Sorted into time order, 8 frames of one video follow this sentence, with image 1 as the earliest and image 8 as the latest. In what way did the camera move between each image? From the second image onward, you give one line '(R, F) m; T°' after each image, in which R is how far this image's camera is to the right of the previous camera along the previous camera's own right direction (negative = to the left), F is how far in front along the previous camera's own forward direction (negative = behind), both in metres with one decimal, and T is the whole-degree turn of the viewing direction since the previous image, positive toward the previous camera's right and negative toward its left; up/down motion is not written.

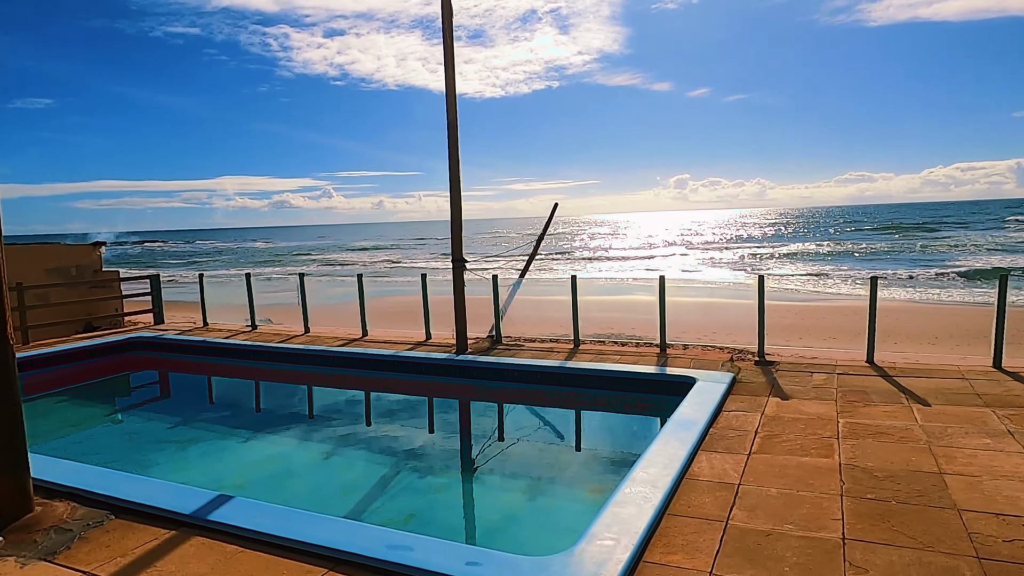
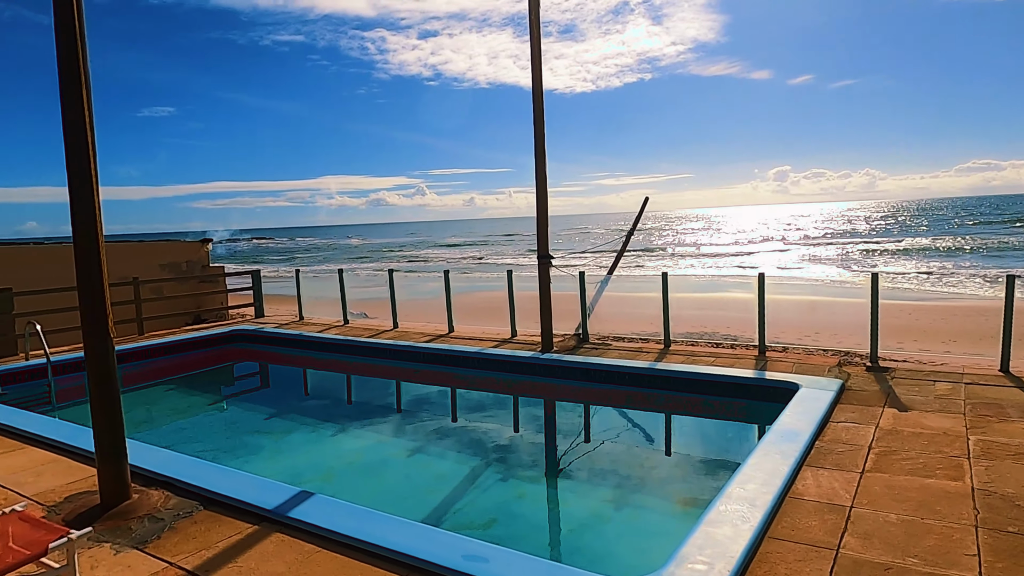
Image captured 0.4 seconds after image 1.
(0.0, +0.2) m; -8°
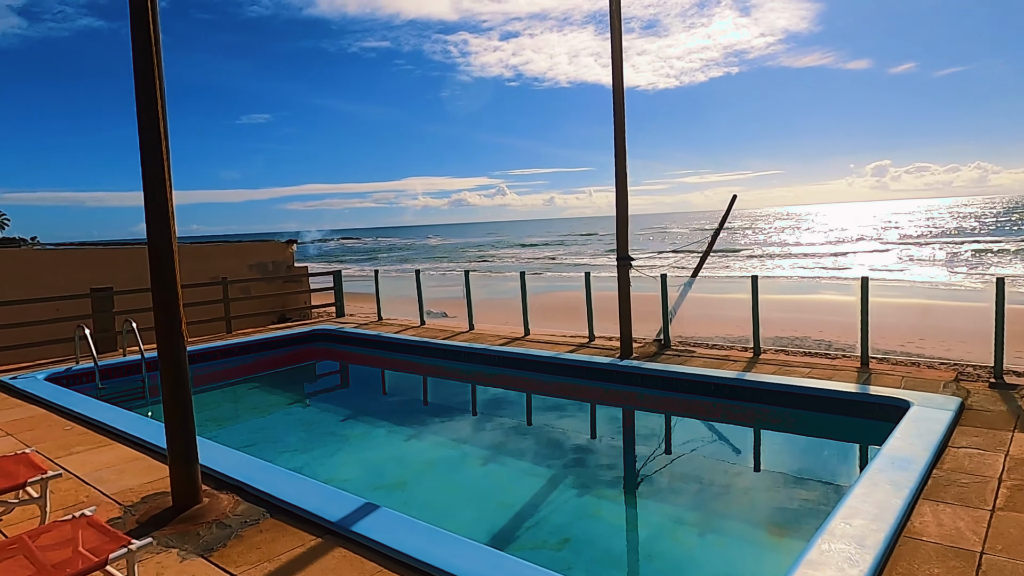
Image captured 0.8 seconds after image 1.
(0.0, +0.3) m; -7°
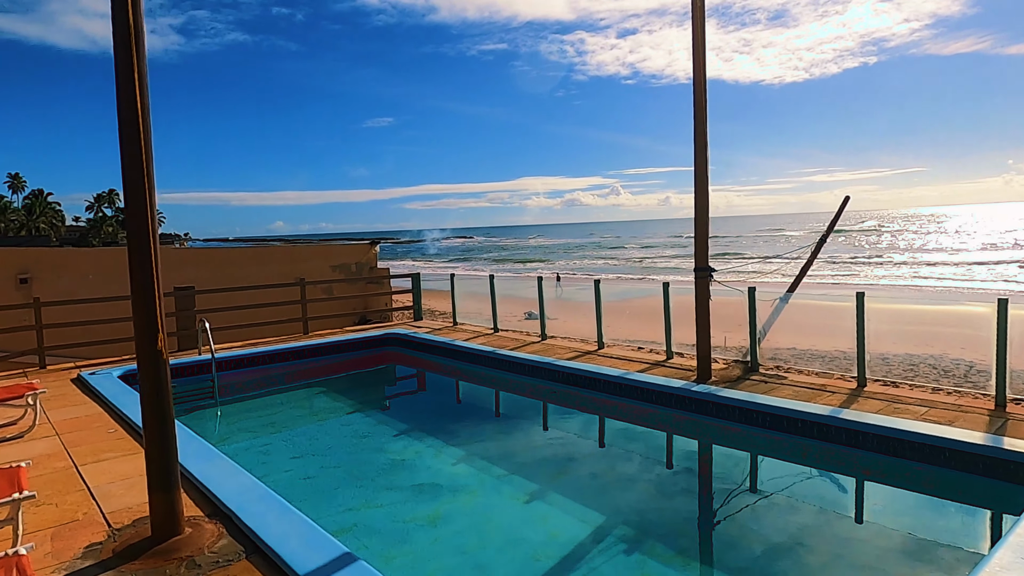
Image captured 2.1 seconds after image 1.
(+0.5, +0.7) m; -10°
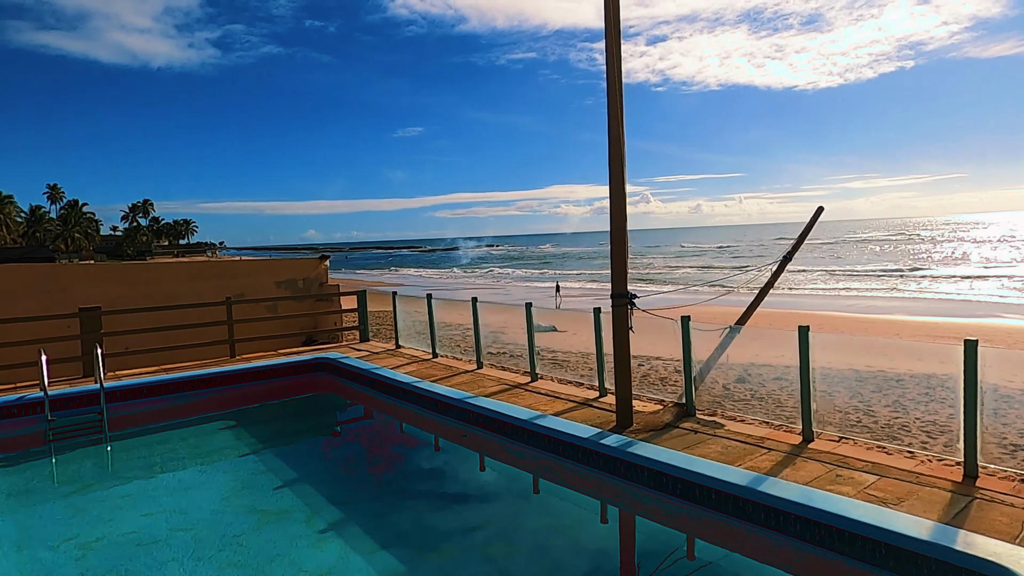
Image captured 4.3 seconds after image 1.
(+1.2, +1.0) m; -3°
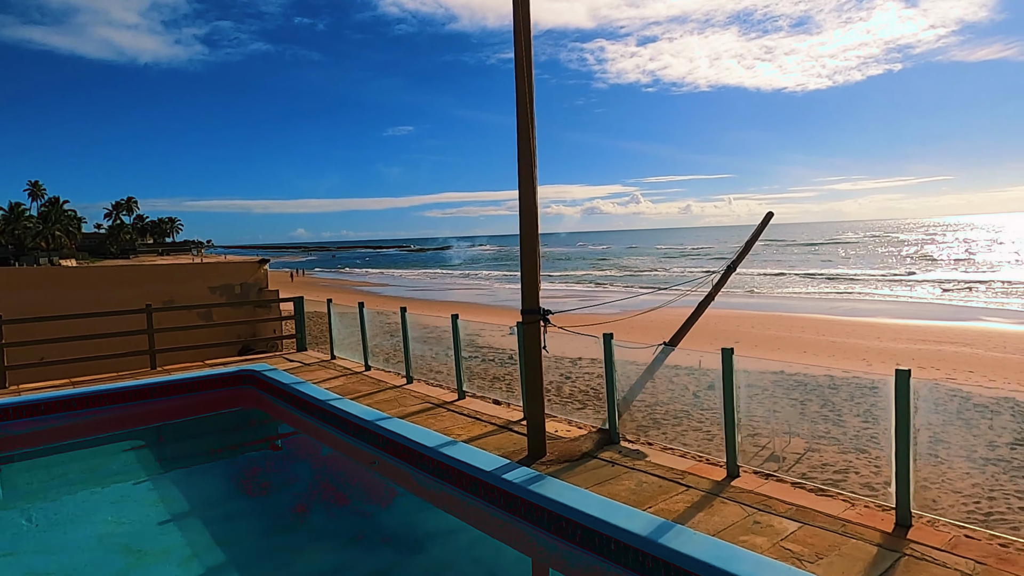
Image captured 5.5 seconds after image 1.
(+0.7, +0.6) m; +1°
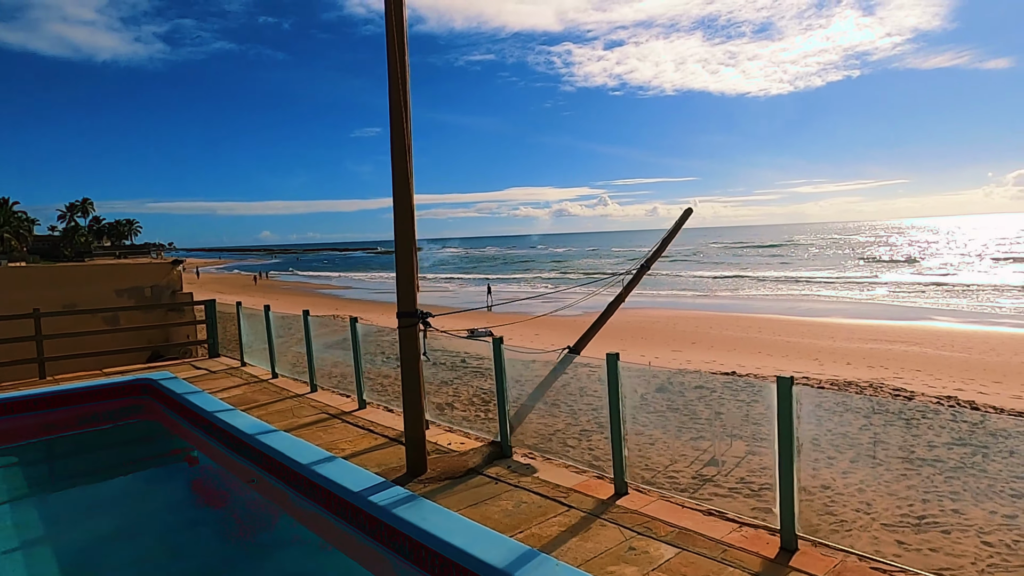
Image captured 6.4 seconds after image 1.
(+0.6, +0.4) m; +3°
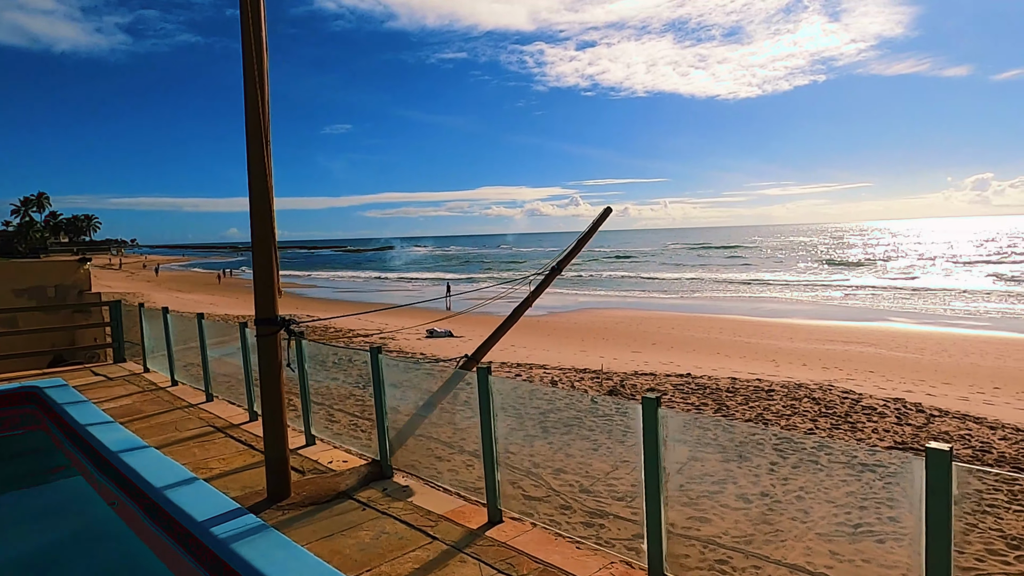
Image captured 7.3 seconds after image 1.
(+0.6, +0.4) m; +2°
